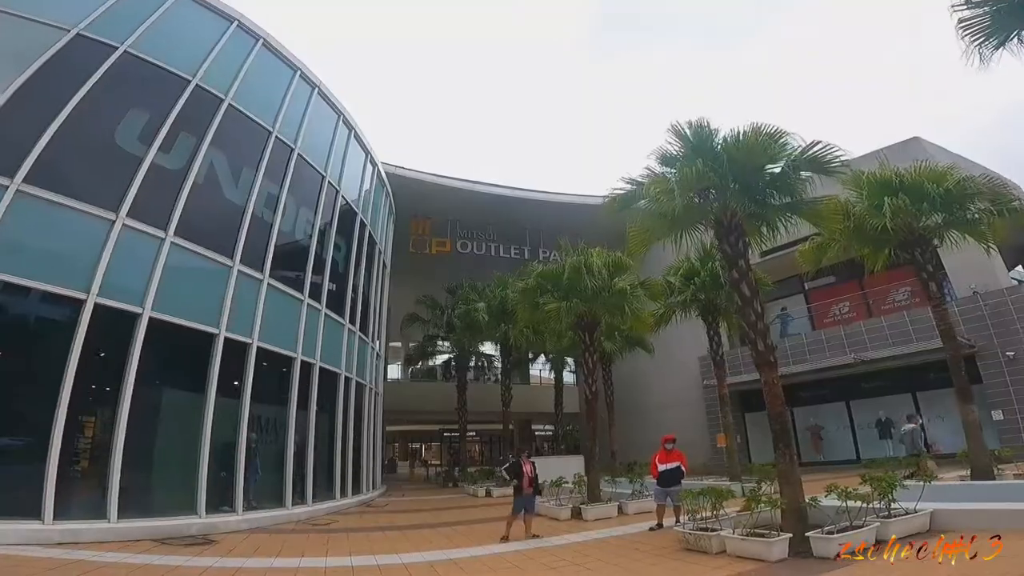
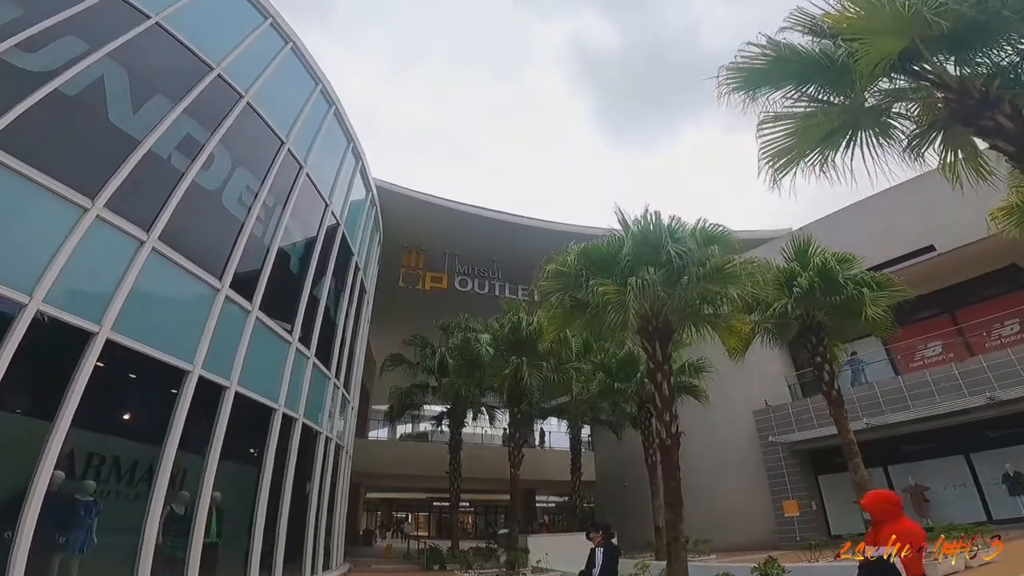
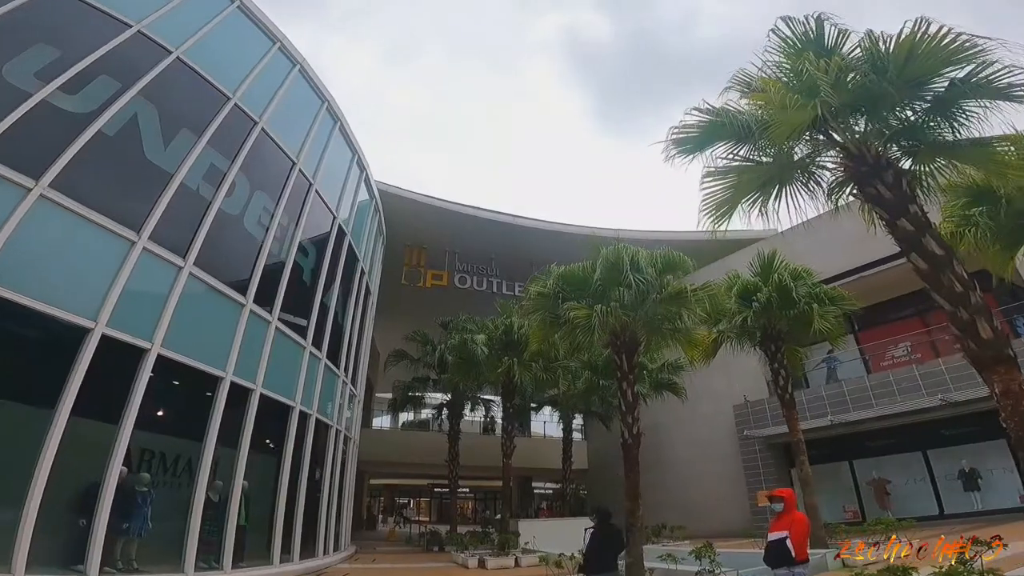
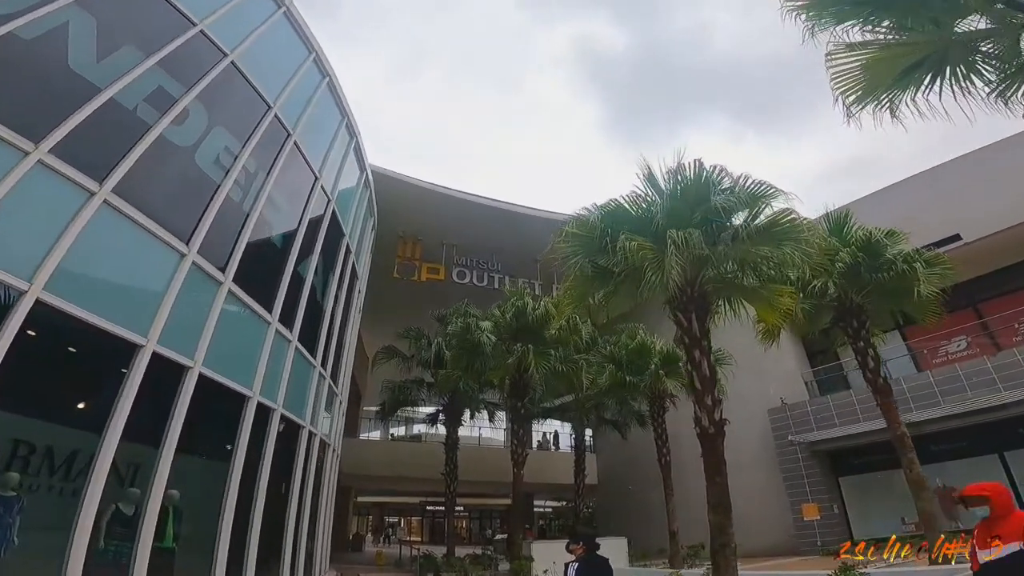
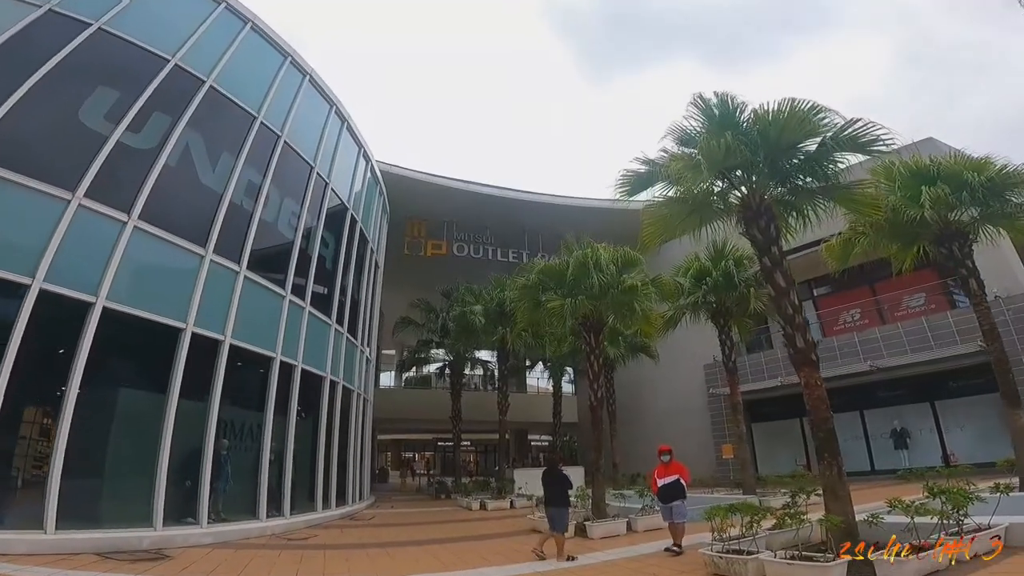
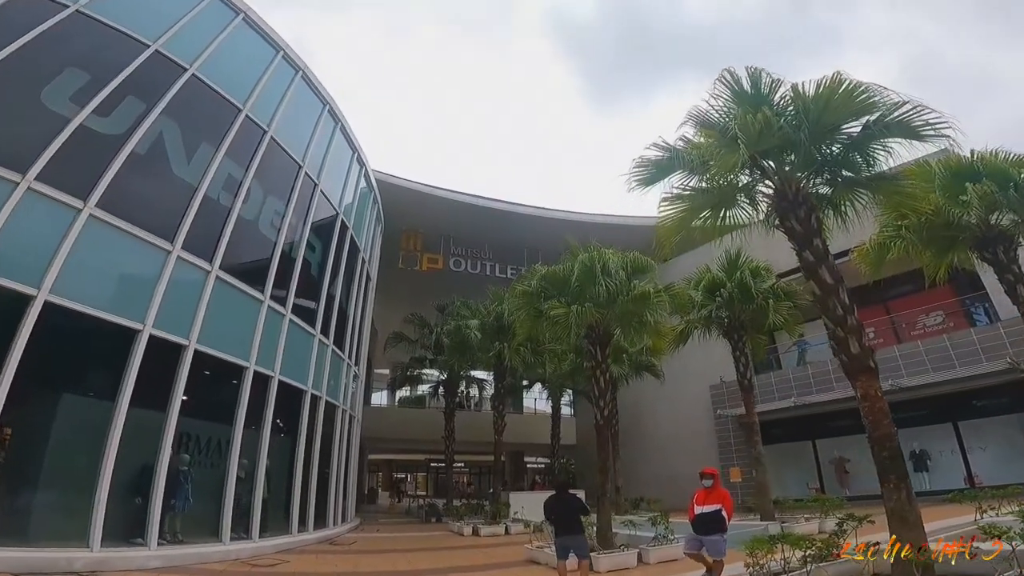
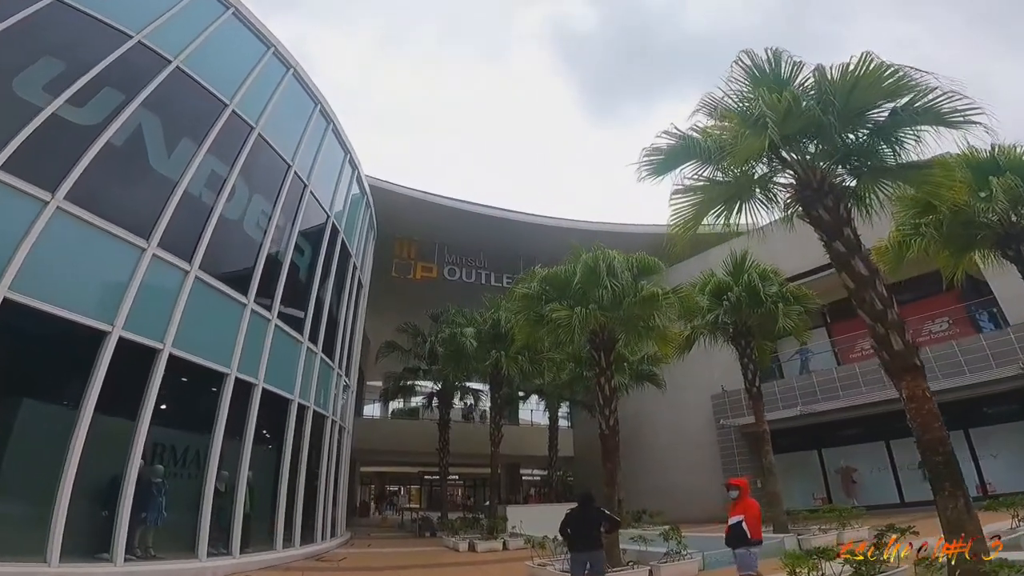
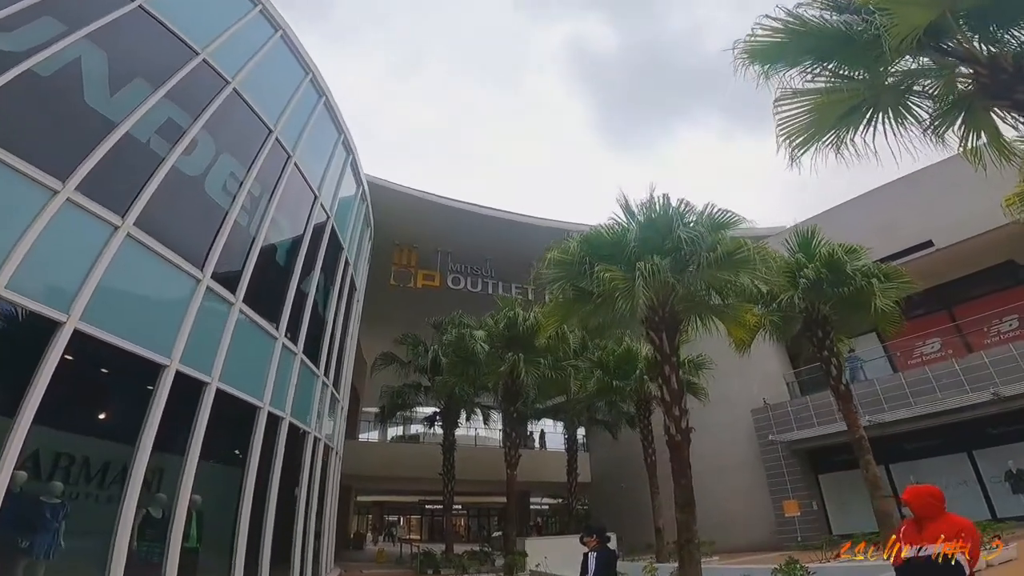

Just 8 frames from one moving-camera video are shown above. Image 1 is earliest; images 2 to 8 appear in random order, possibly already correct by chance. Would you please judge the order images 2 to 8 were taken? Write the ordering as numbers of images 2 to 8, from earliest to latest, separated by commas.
5, 6, 7, 3, 2, 8, 4
